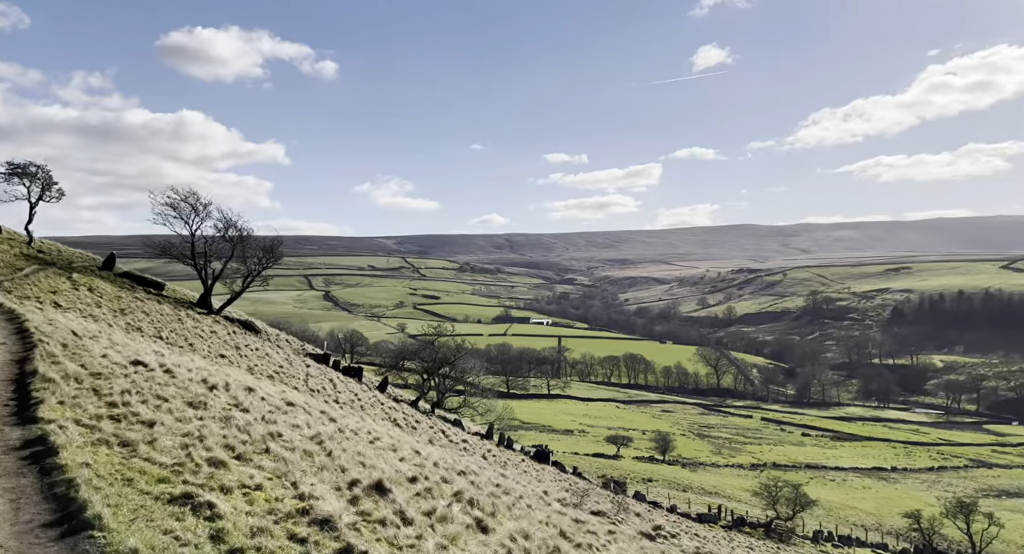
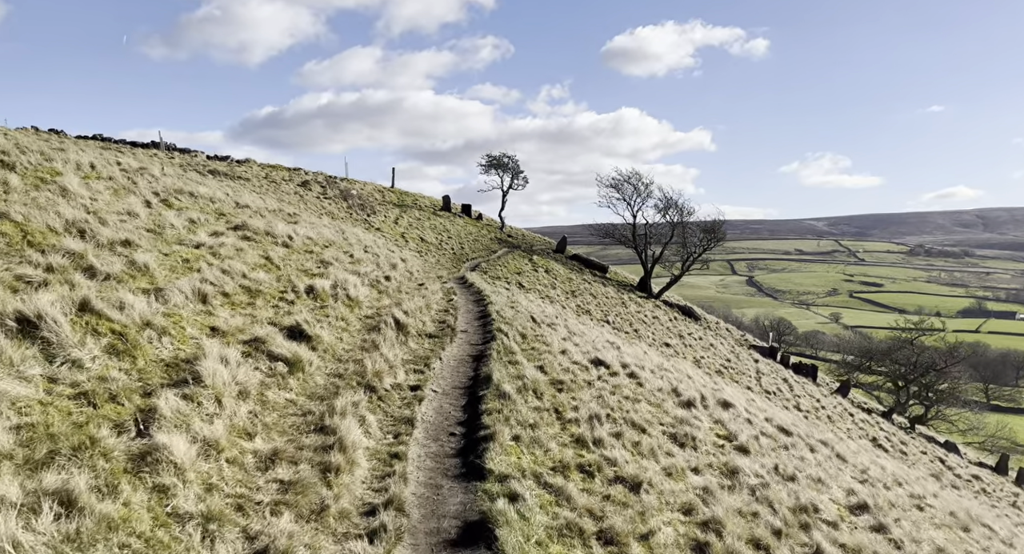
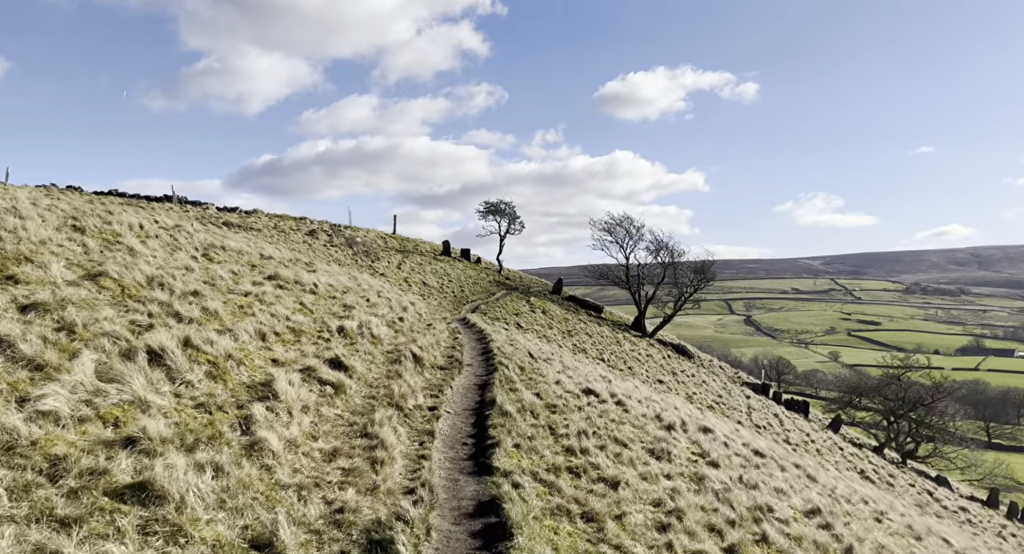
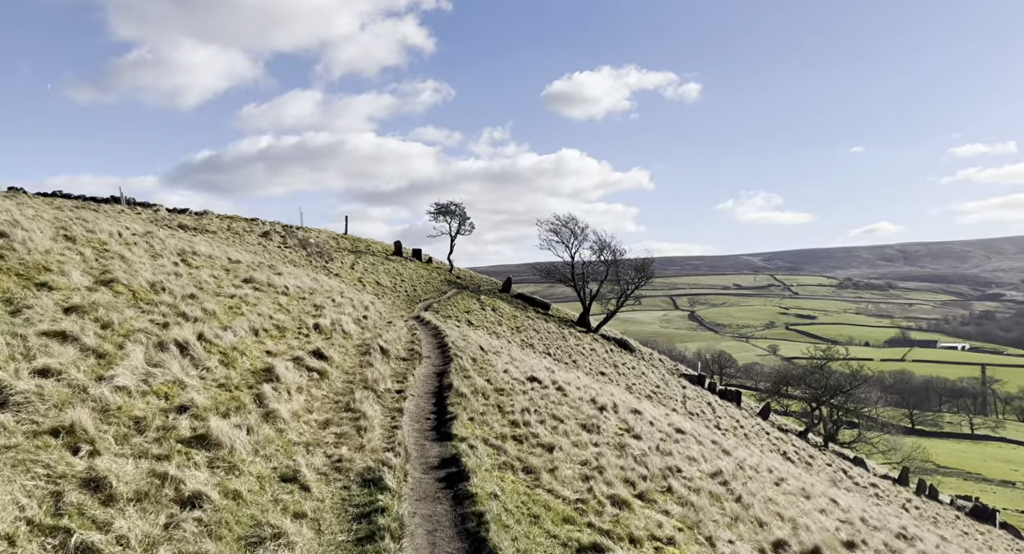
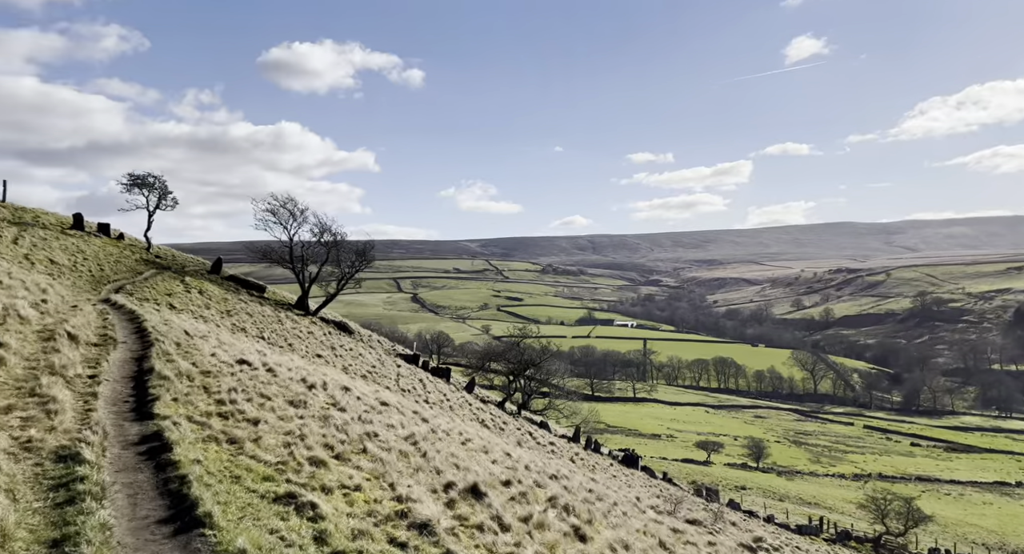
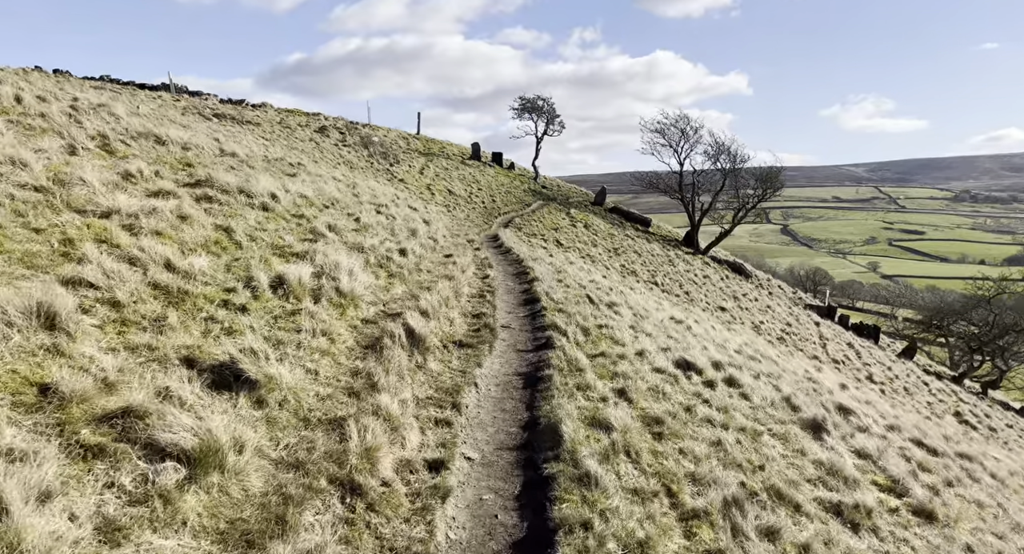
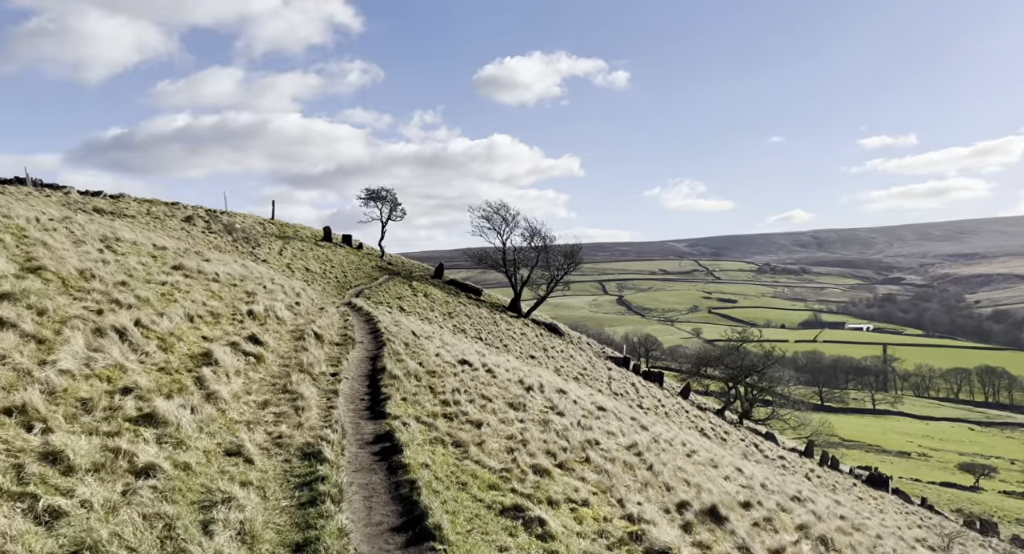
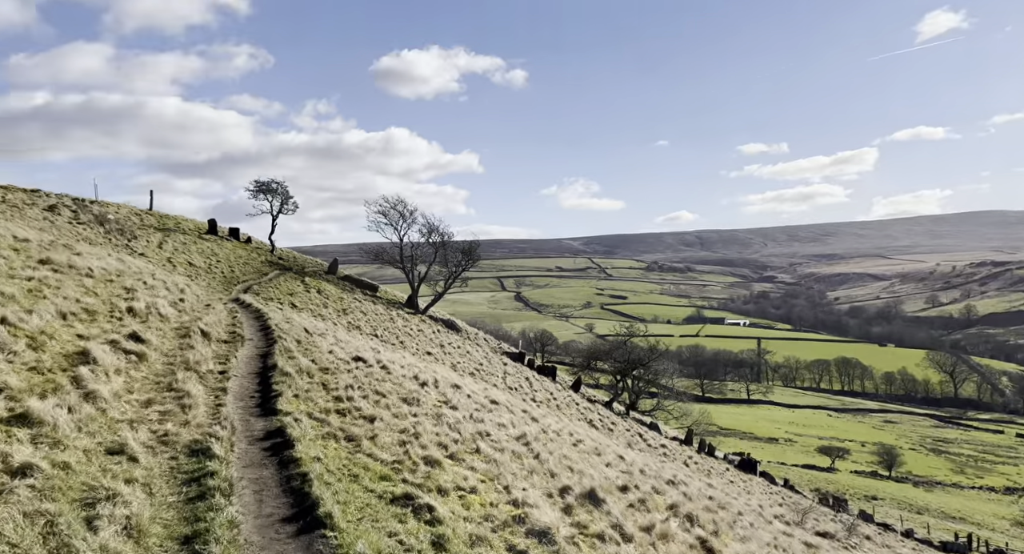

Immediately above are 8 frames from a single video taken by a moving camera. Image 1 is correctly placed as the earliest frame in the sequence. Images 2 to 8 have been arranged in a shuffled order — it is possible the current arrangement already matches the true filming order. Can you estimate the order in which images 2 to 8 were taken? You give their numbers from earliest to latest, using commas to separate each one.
5, 8, 7, 4, 3, 2, 6
